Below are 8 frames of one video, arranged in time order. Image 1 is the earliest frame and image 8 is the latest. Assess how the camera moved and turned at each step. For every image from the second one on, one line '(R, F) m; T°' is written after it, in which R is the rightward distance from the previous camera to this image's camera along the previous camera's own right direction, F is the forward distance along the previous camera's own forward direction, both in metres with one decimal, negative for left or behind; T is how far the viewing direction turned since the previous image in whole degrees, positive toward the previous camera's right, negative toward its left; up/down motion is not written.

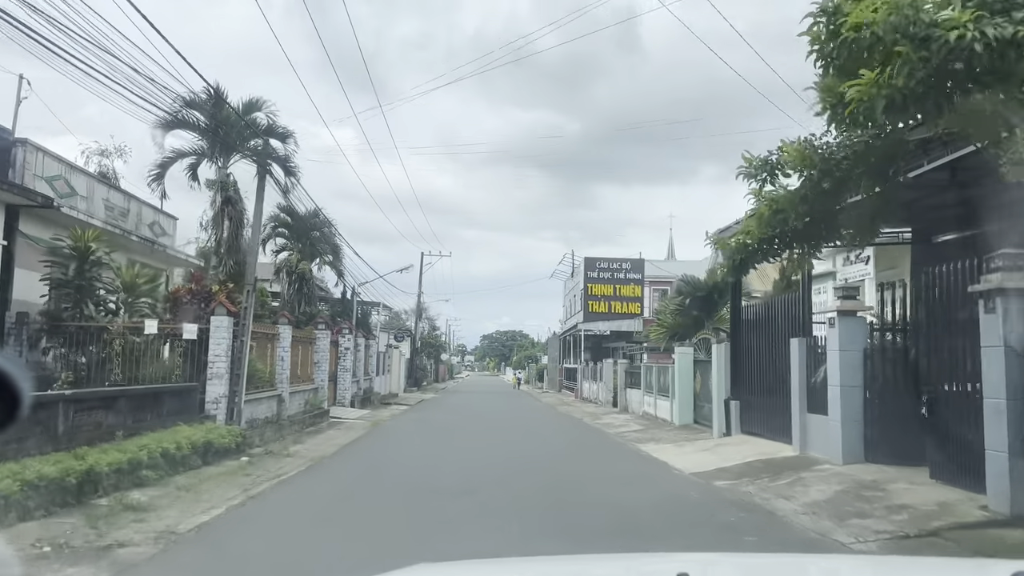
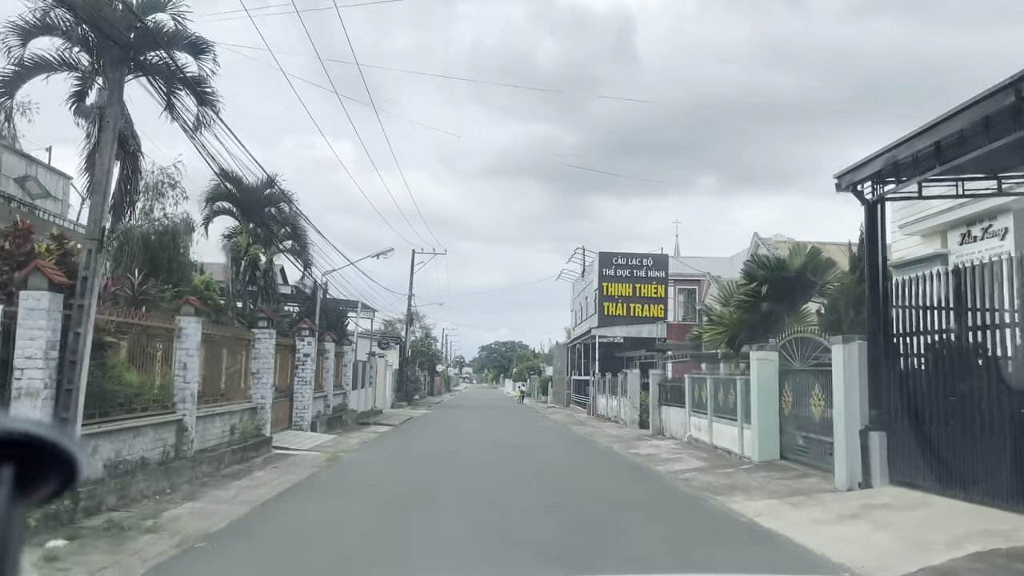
(-0.2, +6.3) m; 0°
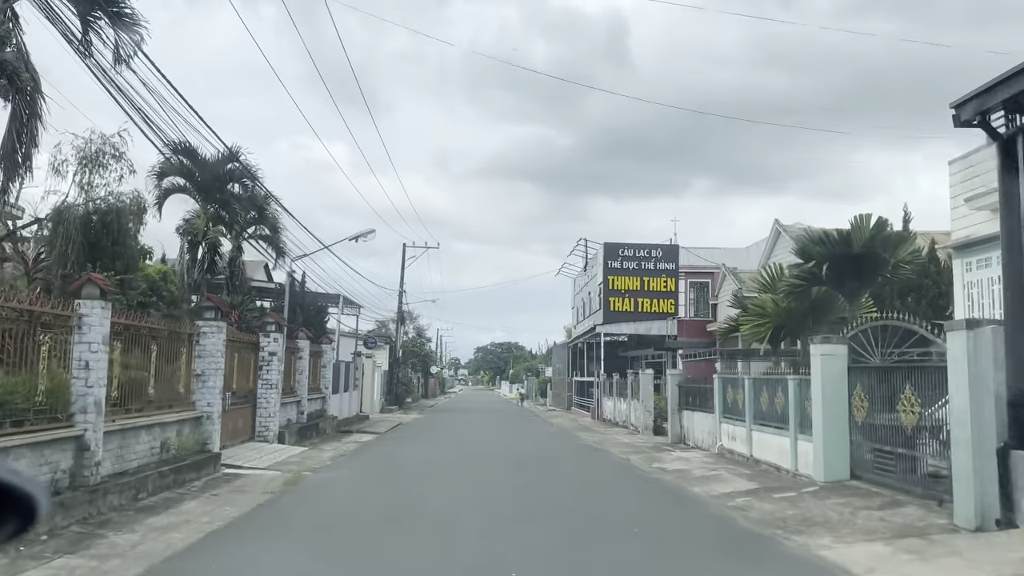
(-0.1, +3.1) m; 0°
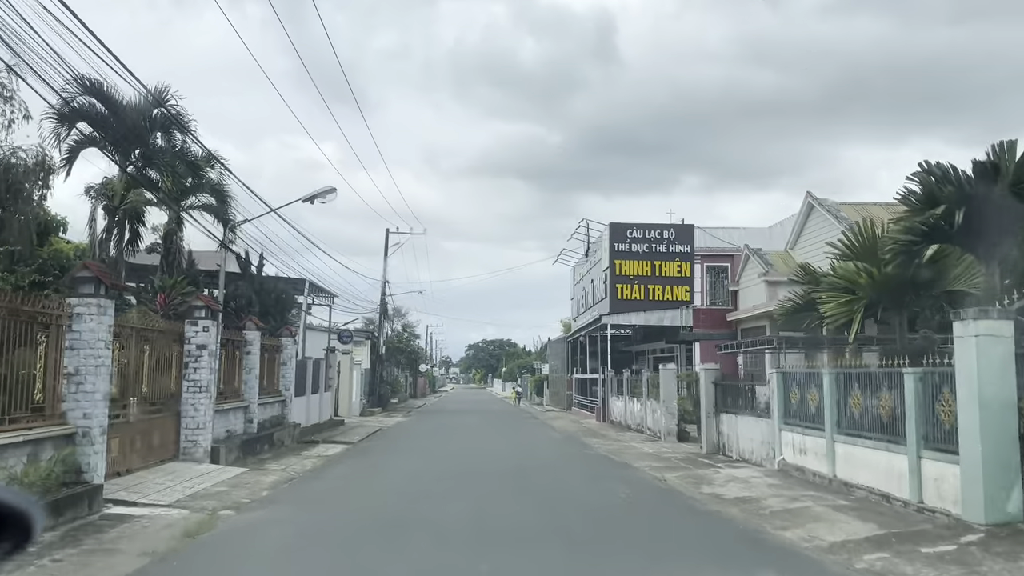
(-0.1, +4.1) m; +1°
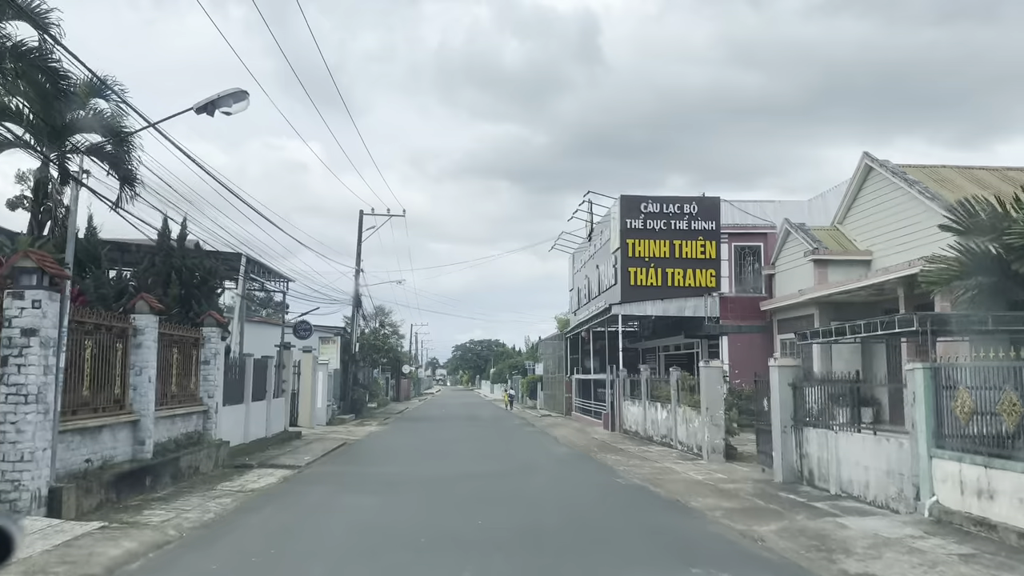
(-0.2, +5.1) m; +1°
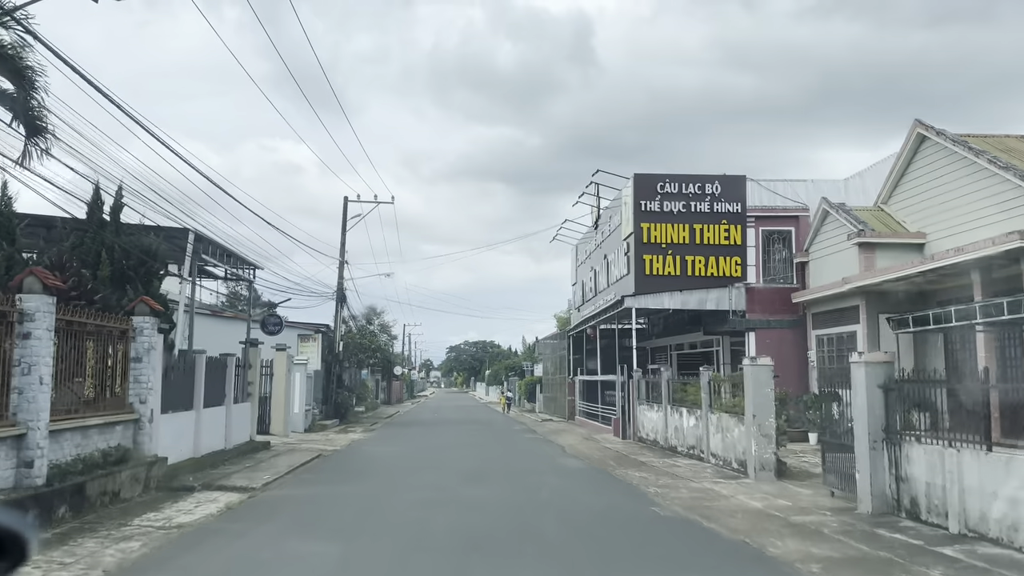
(-0.2, +3.0) m; 0°
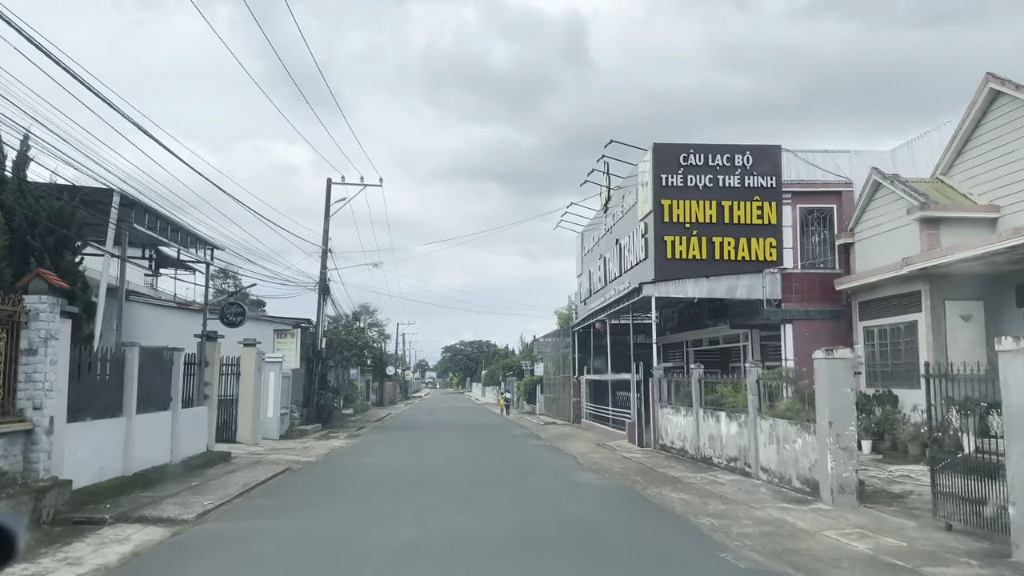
(-0.2, +3.0) m; 0°
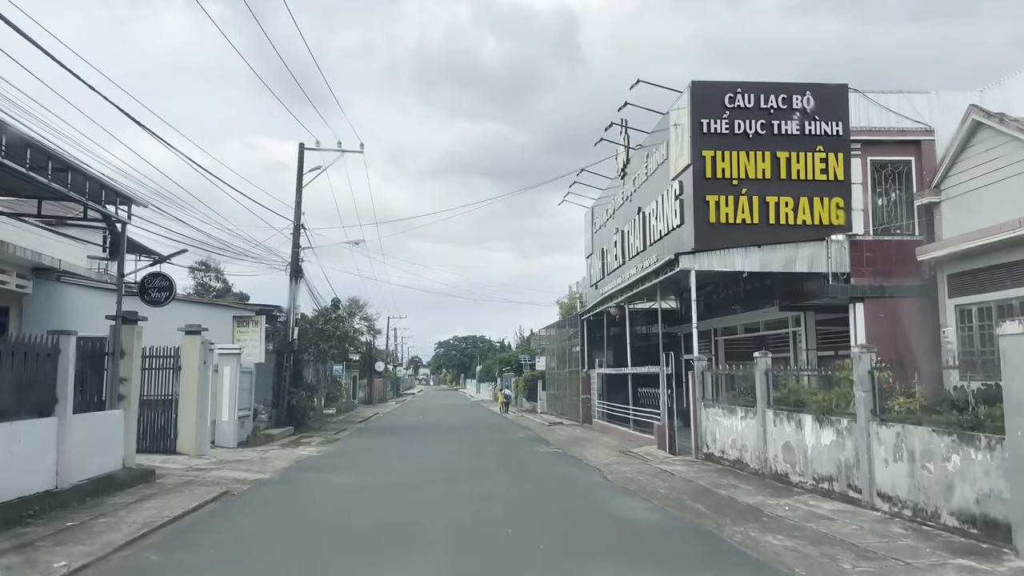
(-0.3, +4.0) m; 0°
